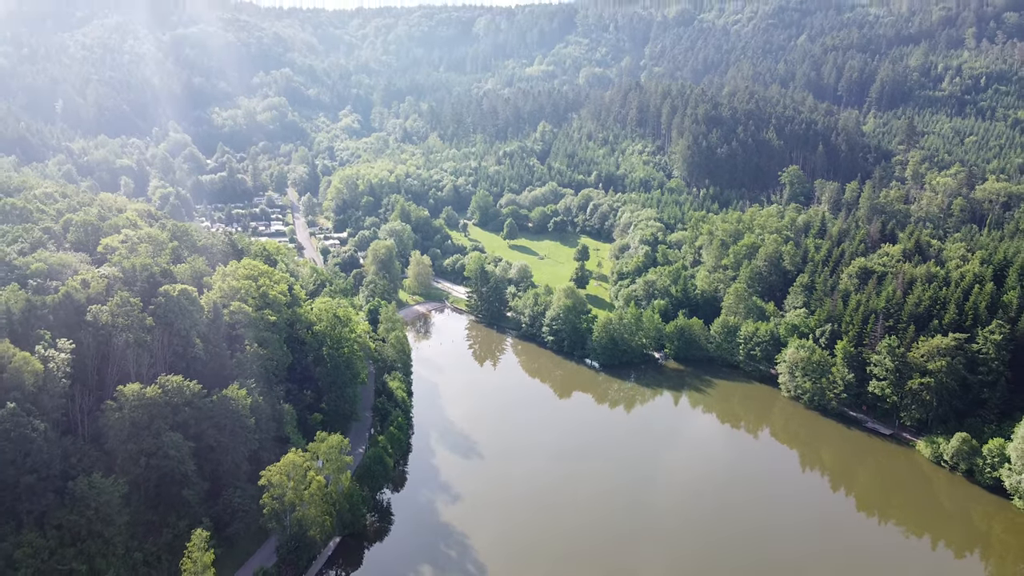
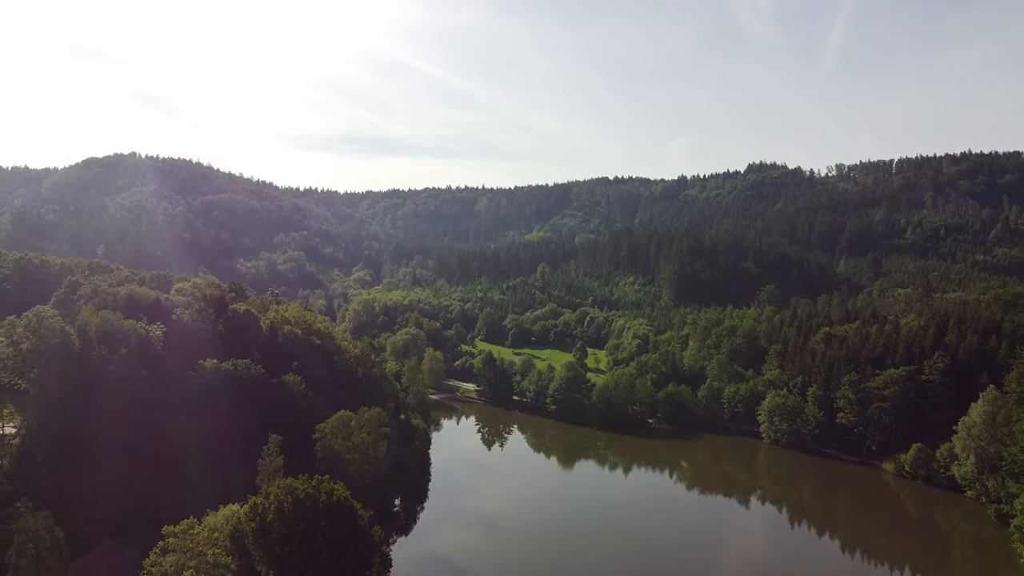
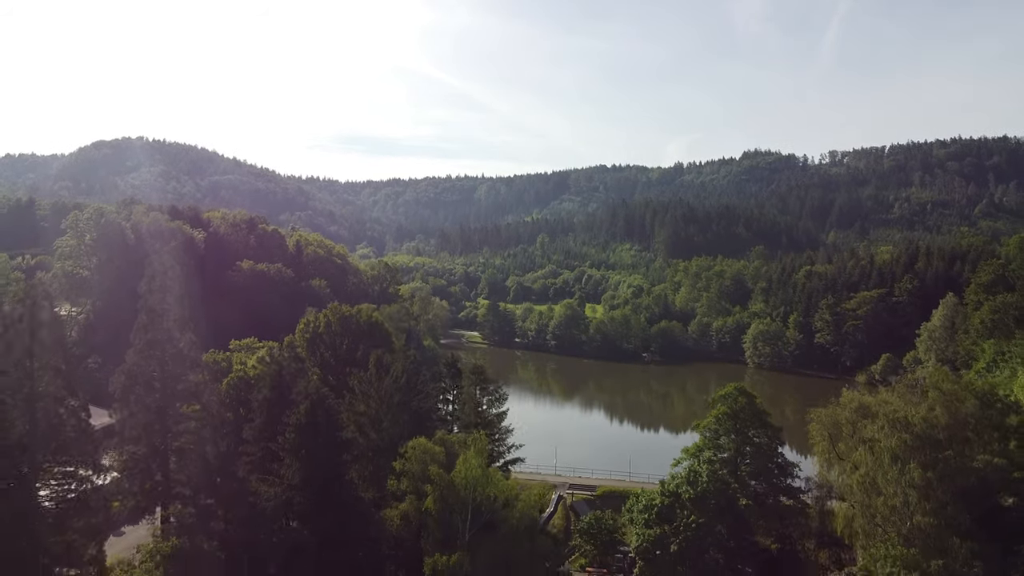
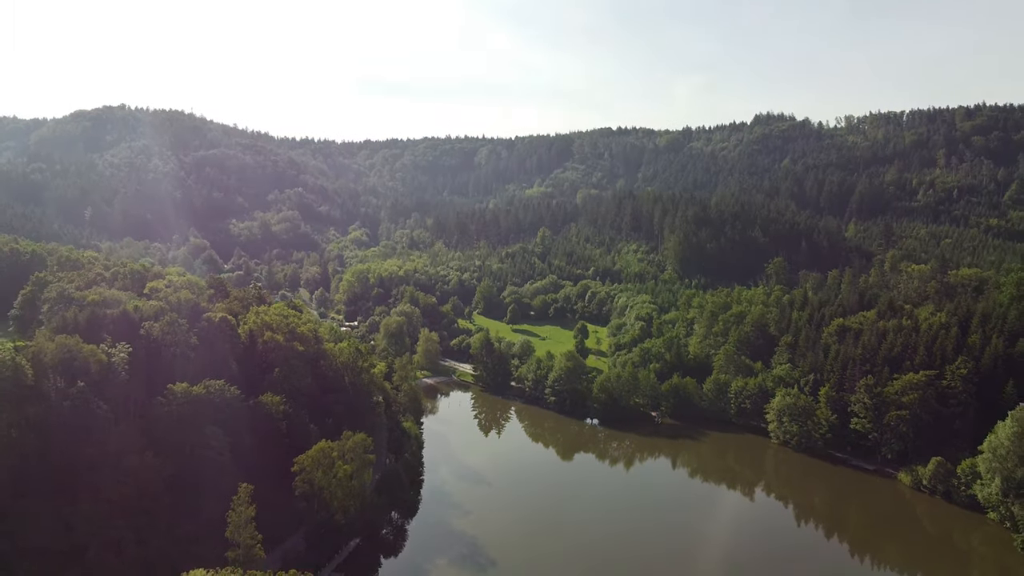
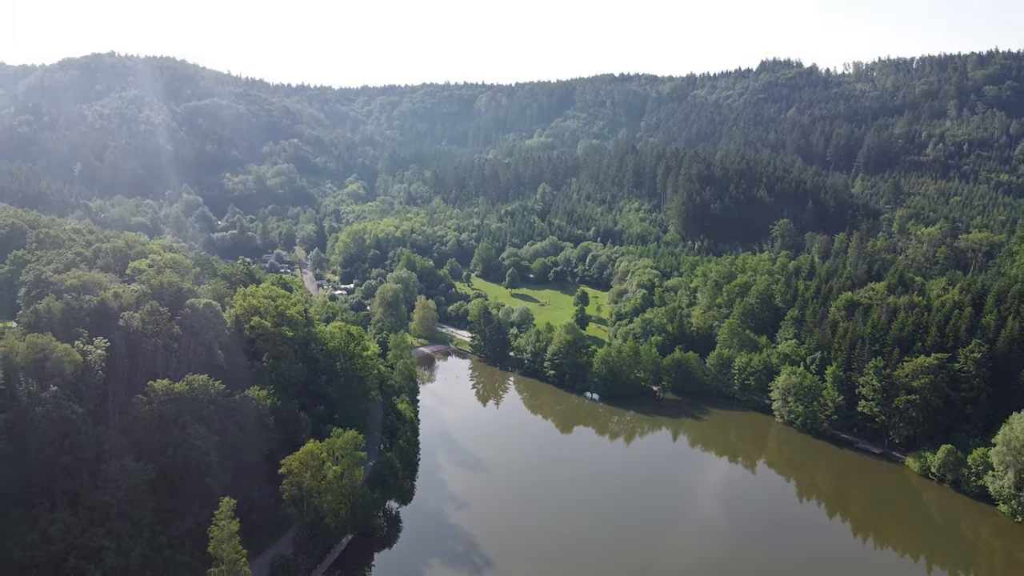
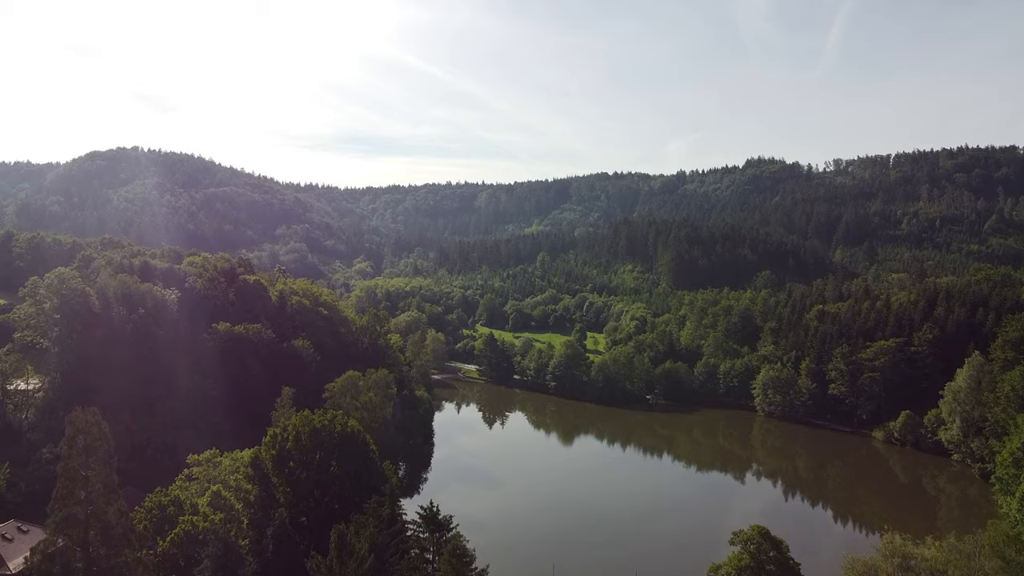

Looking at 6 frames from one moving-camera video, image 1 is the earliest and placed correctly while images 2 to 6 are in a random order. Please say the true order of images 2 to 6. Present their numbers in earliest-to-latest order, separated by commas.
5, 4, 2, 6, 3
